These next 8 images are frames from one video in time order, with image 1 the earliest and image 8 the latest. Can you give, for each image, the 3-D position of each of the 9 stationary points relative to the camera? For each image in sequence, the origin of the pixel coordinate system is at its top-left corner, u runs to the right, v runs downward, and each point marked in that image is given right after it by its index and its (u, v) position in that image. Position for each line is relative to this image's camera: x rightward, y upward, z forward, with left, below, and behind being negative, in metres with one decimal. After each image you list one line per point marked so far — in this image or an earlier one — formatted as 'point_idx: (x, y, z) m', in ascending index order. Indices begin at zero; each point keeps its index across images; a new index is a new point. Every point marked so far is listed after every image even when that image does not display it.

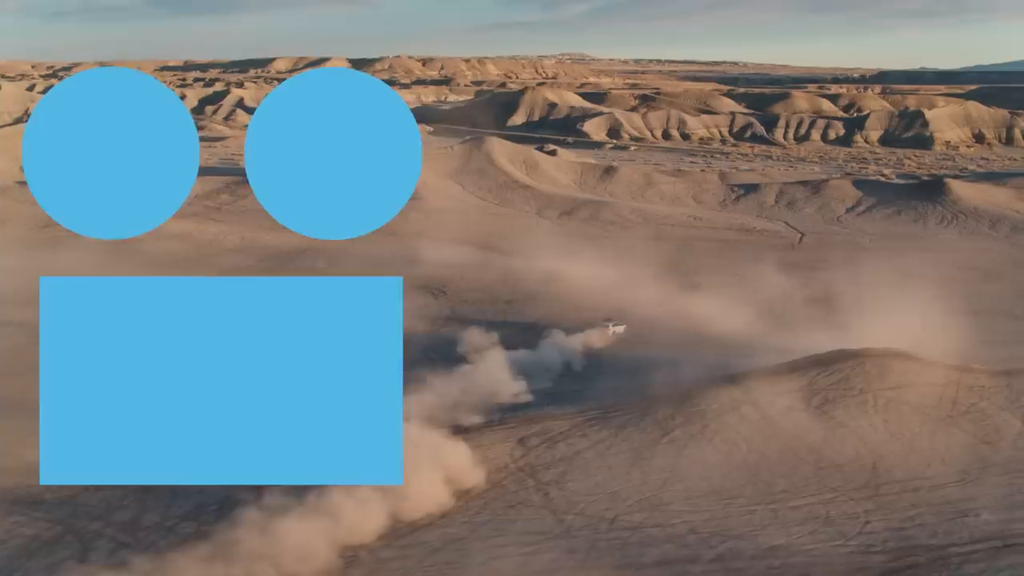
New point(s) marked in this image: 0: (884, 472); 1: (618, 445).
0: (+4.4, -2.2, +18.9) m
1: (+1.3, -2.0, +20.1) m
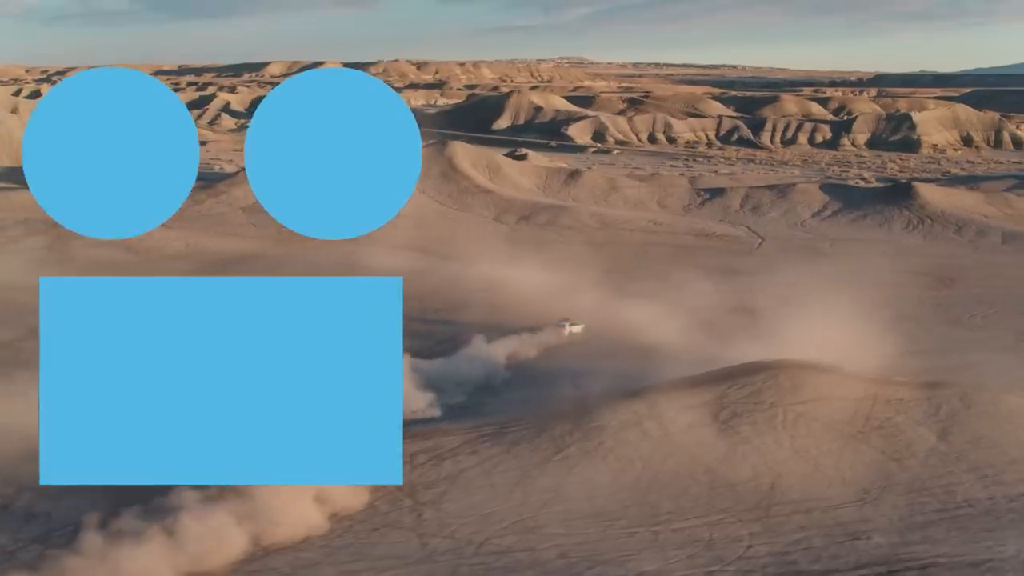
0: (+3.0, -2.3, +18.0) m
1: (-0.1, -2.1, +19.2) m
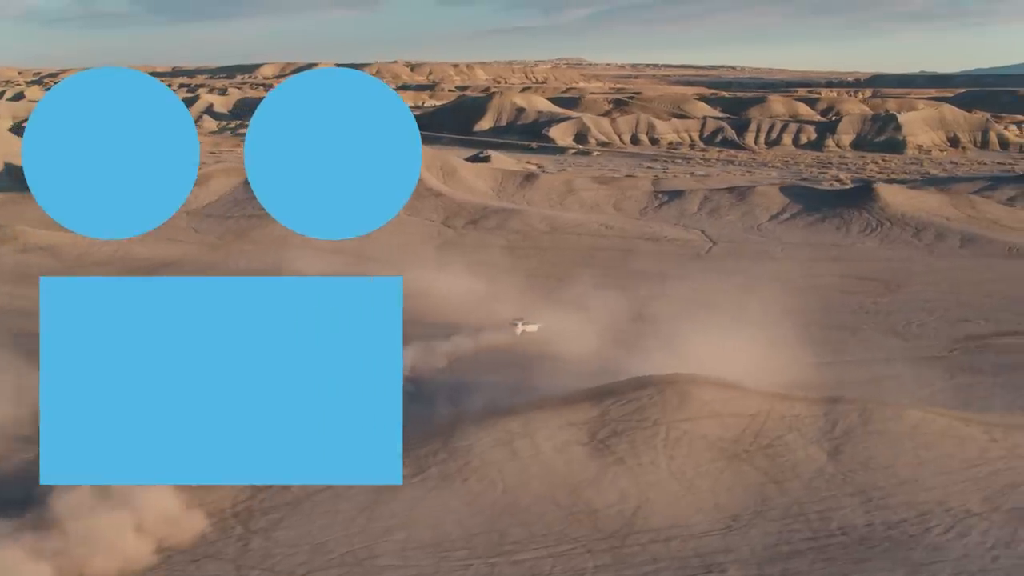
0: (+1.3, -2.4, +16.7) m
1: (-1.7, -2.2, +17.9) m
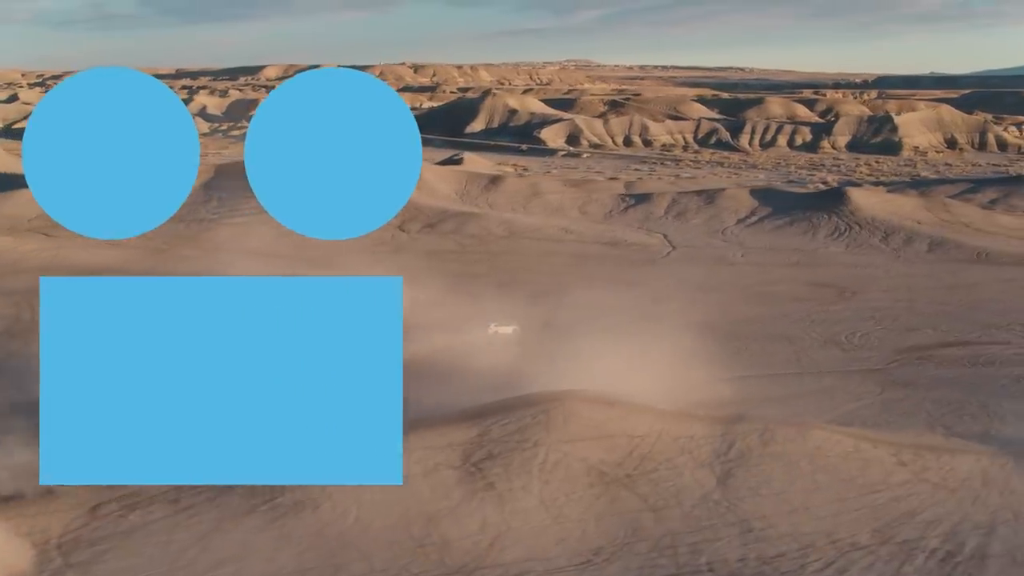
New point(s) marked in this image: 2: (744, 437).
0: (-0.2, -2.5, +15.4) m
1: (-3.2, -2.3, +16.6) m
2: (+2.7, -1.7, +18.7) m
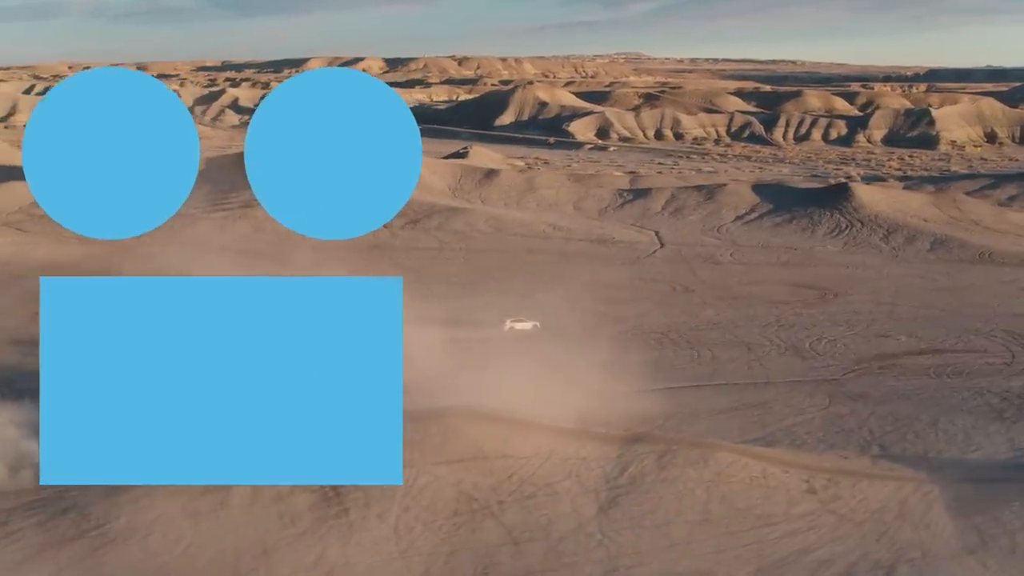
0: (-1.6, -2.6, +13.8) m
1: (-4.6, -2.4, +15.1) m
2: (+1.3, -1.8, +17.0) m
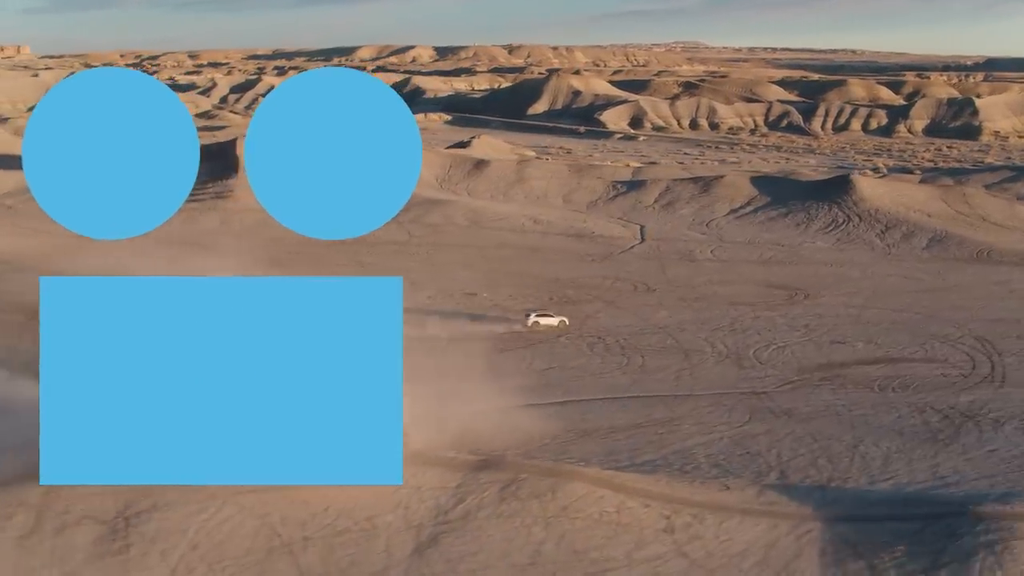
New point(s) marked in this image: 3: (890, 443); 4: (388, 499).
0: (-3.4, -2.7, +11.9) m
1: (-6.3, -2.4, +13.4) m
2: (-0.3, -1.9, +15.0) m
3: (+4.4, -1.8, +18.5) m
4: (-1.1, -1.9, +14.8) m
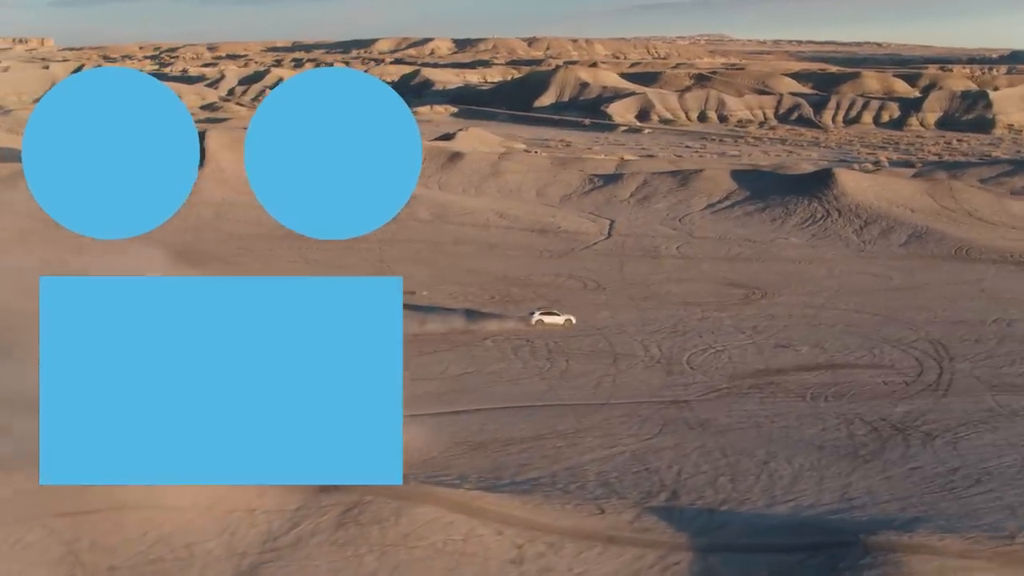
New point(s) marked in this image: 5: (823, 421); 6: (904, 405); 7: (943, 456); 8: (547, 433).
0: (-4.8, -2.7, +10.6) m
1: (-7.7, -2.4, +12.1) m
2: (-1.6, -1.9, +13.6) m
3: (+3.1, -1.8, +17.0) m
4: (-2.4, -2.0, +13.4) m
5: (+3.6, -1.5, +18.7) m
6: (+4.8, -1.4, +19.5) m
7: (+4.6, -1.8, +17.1) m
8: (+0.4, -1.6, +18.0) m
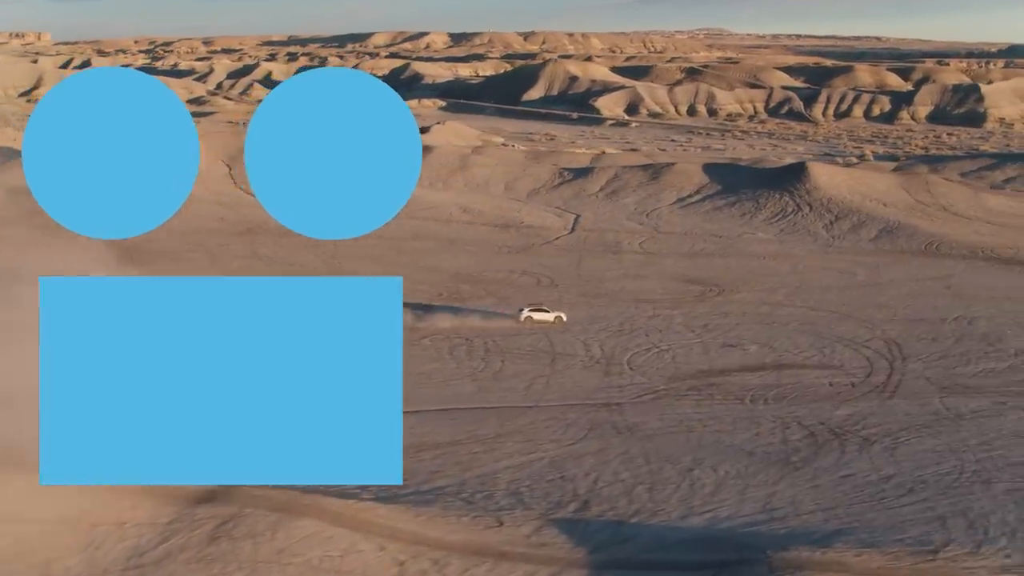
0: (-5.7, -2.7, +9.7) m
1: (-8.6, -2.4, +11.2) m
2: (-2.5, -1.9, +12.7) m
3: (+2.2, -1.8, +16.1) m
4: (-3.3, -1.9, +12.5) m
5: (+2.7, -1.5, +17.8) m
6: (+3.9, -1.4, +18.6) m
7: (+3.7, -1.8, +16.2) m
8: (-0.5, -1.6, +17.1) m
